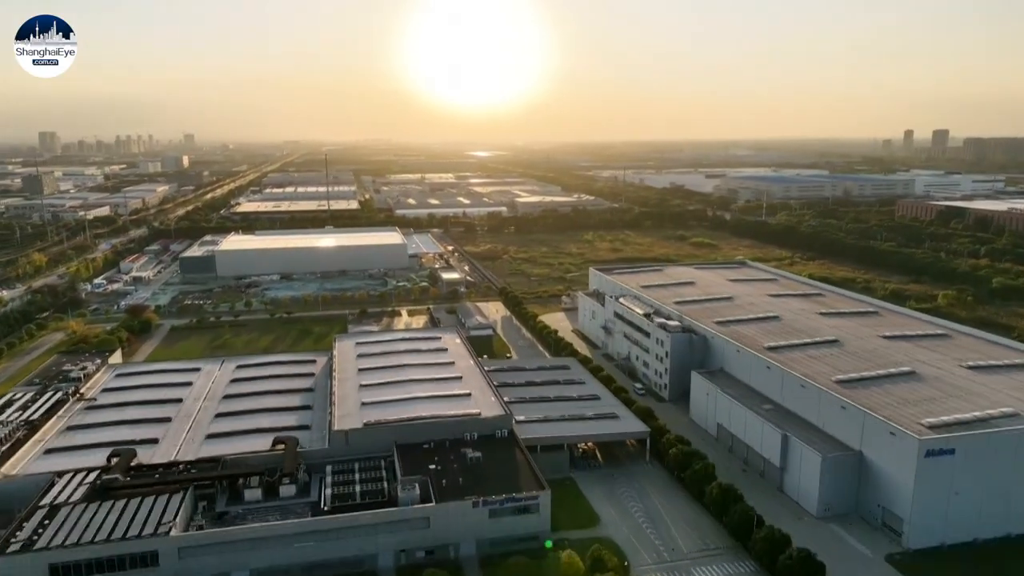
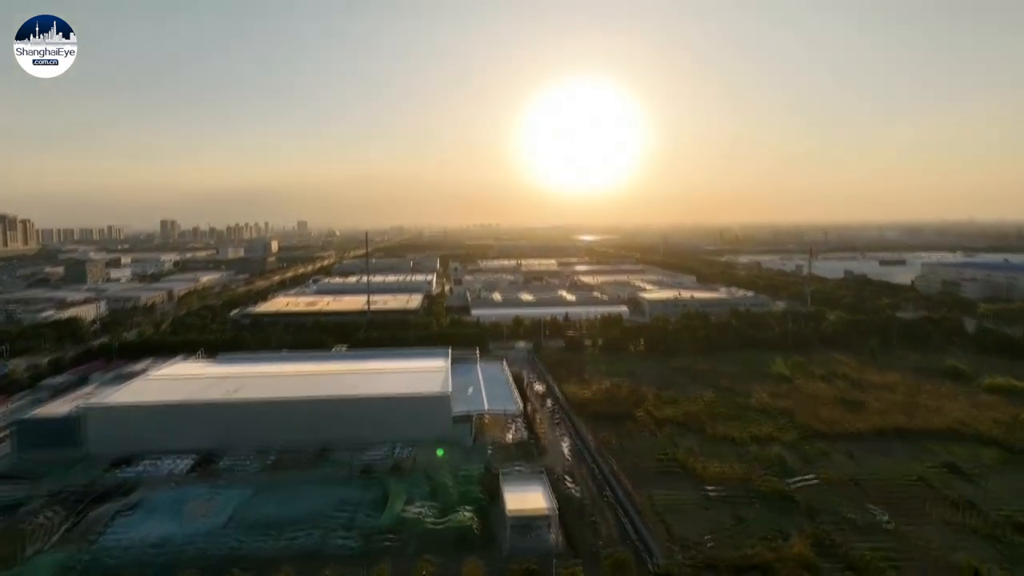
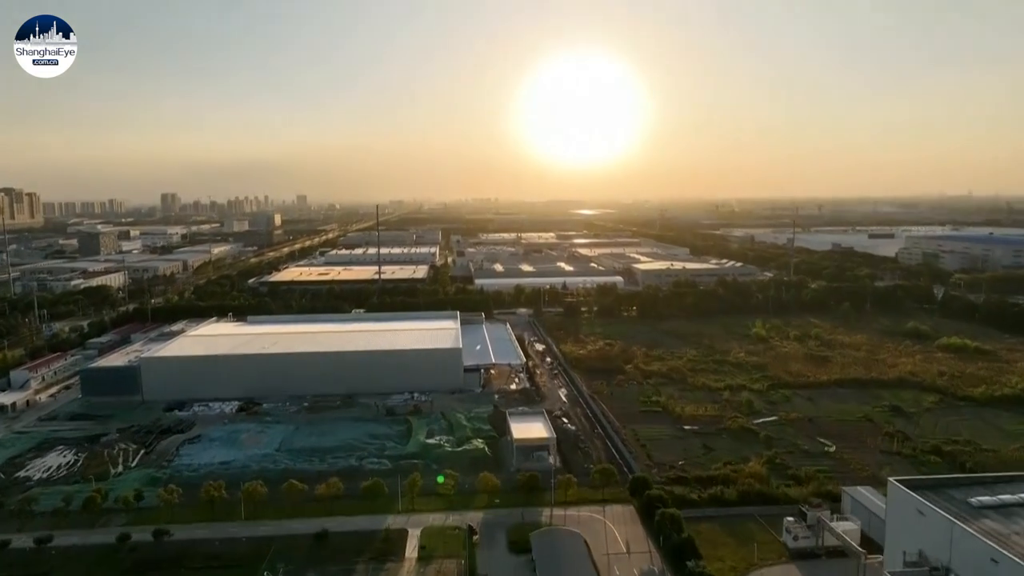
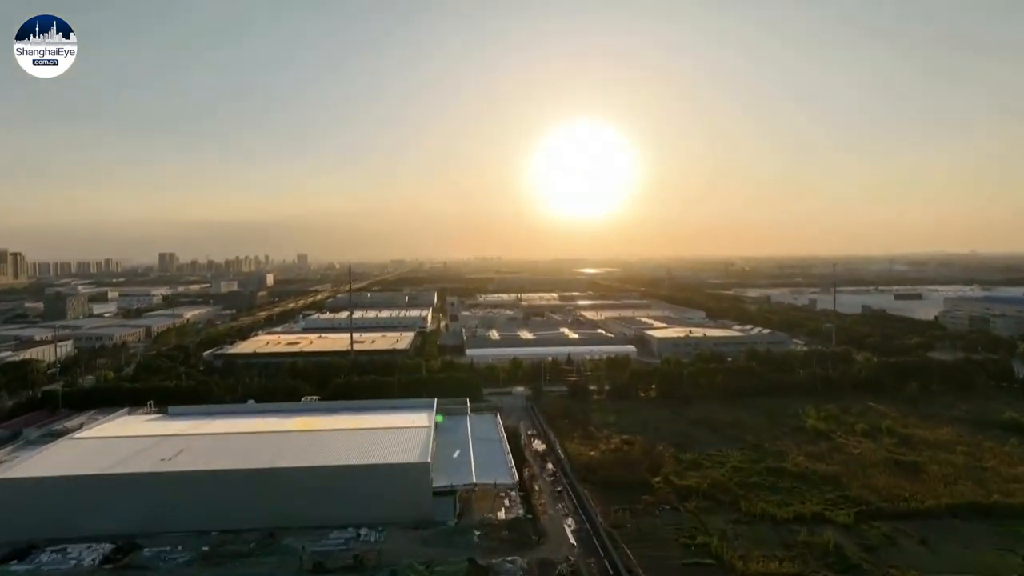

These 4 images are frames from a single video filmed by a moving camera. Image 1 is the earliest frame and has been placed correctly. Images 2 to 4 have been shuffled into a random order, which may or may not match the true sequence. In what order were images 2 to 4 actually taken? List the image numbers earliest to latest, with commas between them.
3, 2, 4
